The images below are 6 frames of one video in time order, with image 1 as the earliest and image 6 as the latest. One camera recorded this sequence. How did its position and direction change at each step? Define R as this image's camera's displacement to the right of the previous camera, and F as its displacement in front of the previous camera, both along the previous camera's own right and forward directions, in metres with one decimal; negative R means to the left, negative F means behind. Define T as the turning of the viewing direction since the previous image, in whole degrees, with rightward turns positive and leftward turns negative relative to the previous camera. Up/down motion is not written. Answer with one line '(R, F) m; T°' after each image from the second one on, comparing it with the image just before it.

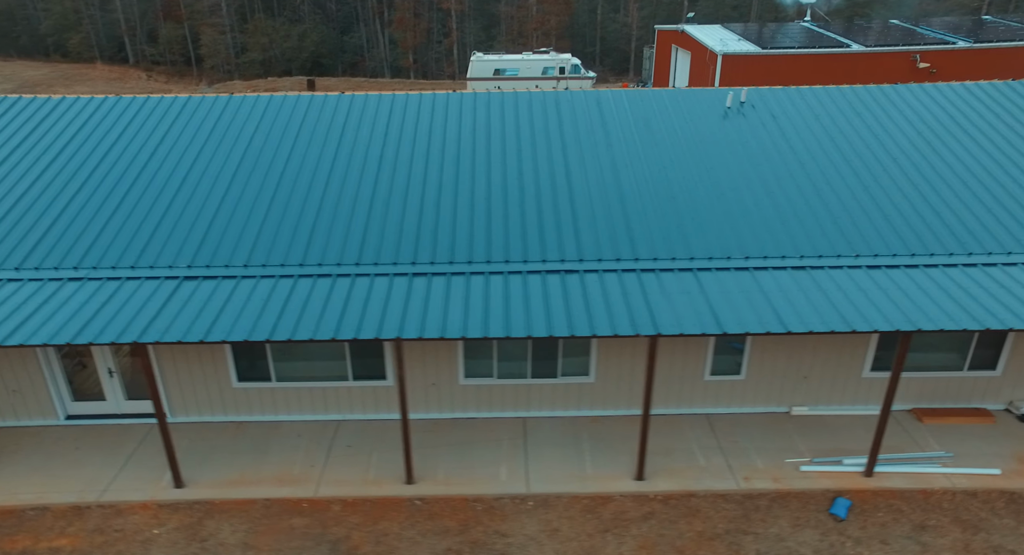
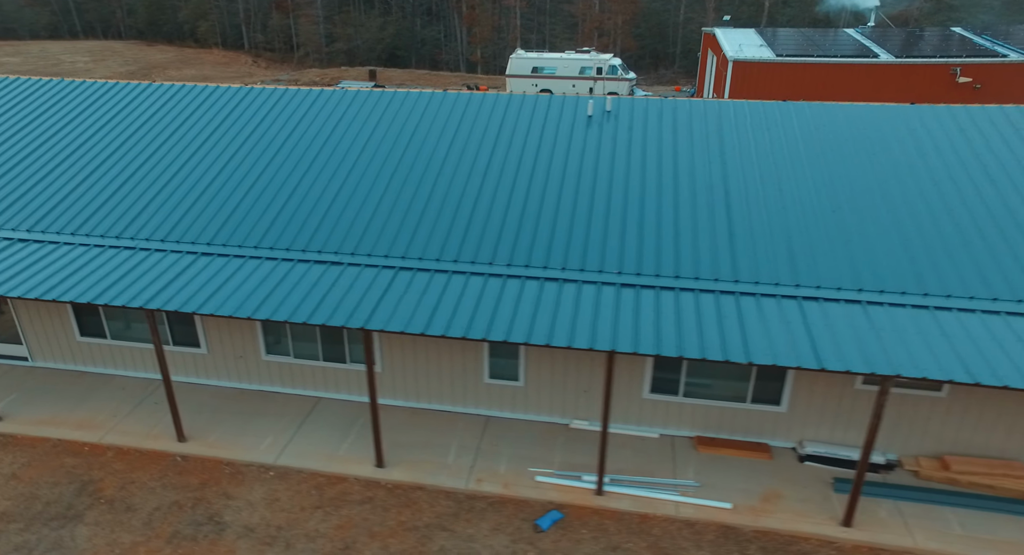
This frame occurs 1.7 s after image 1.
(+4.2, 0.0) m; -9°
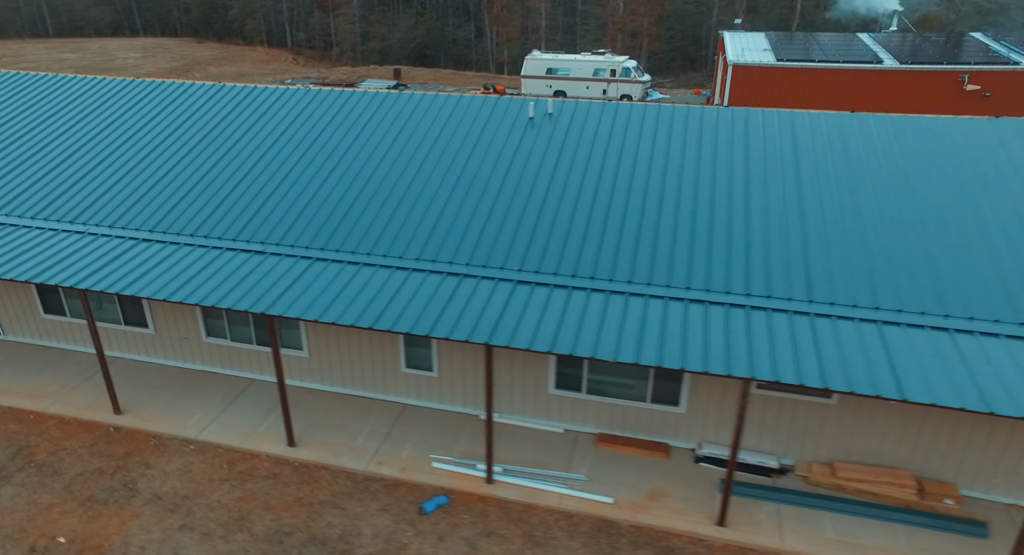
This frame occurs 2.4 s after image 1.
(+1.7, -0.2) m; -4°
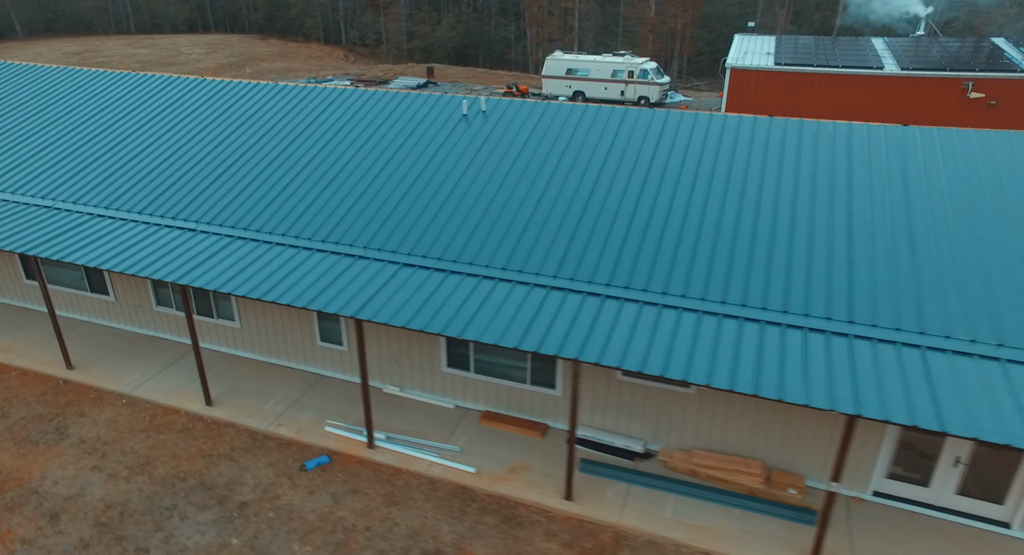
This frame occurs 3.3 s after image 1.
(+2.2, -0.5) m; -5°
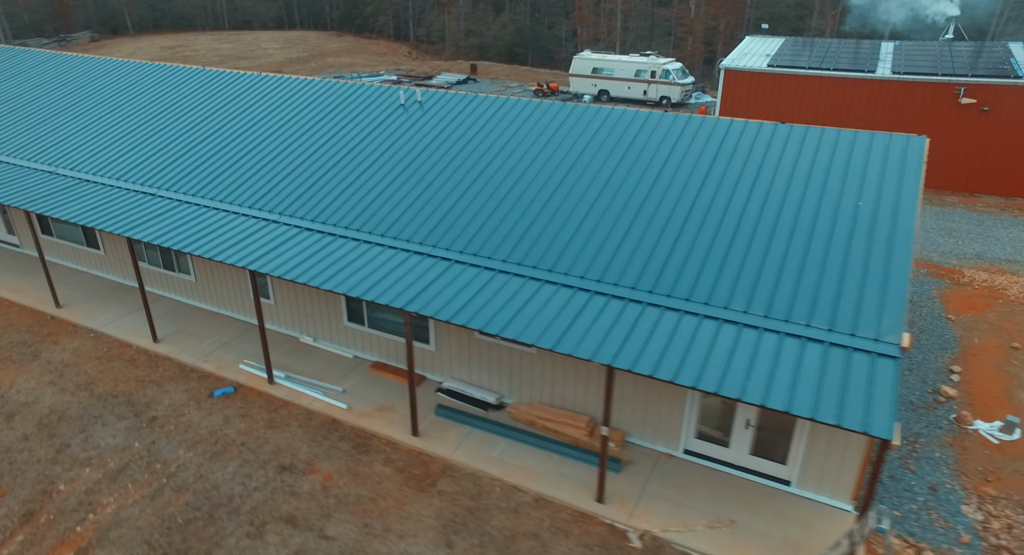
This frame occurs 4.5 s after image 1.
(+2.8, -1.0) m; -6°
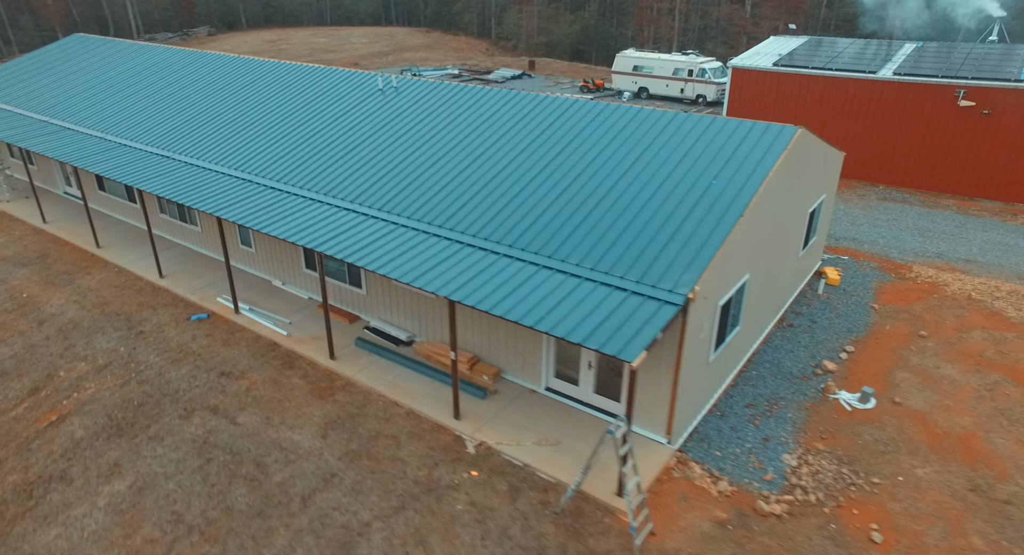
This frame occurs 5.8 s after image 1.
(+2.9, -1.3) m; -7°
